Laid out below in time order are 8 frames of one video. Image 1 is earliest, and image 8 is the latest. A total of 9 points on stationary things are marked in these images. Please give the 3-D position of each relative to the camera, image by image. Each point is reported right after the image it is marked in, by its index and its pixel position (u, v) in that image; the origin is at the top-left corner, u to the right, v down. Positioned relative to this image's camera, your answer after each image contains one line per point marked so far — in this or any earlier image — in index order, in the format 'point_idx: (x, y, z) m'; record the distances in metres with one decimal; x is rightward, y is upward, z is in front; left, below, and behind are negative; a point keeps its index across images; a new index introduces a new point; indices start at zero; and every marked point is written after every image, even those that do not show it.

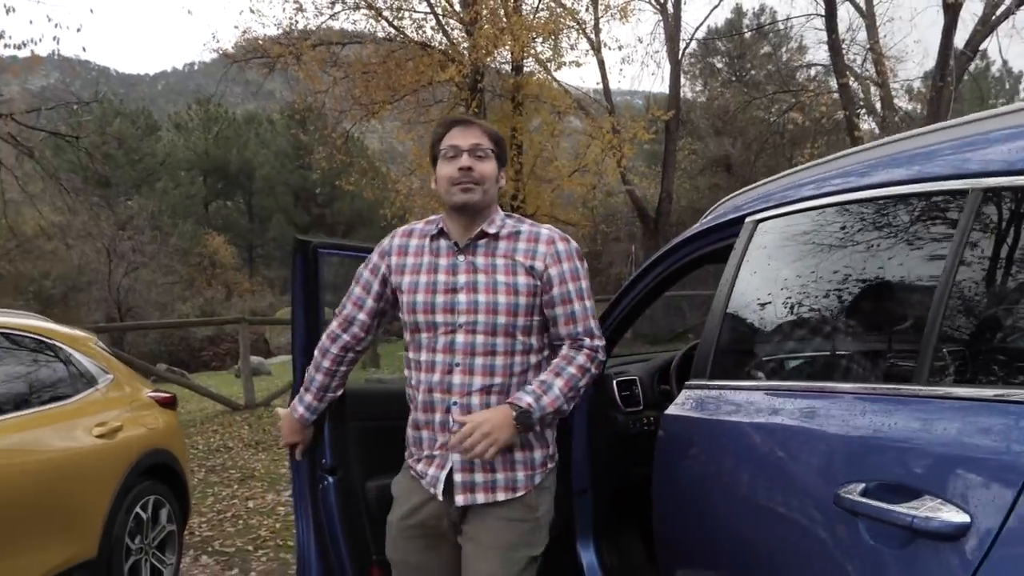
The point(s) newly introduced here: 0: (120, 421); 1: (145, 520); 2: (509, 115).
0: (-2.0, -0.7, +4.5) m
1: (-1.9, -1.2, +4.5) m
2: (0.0, +3.1, +16.1) m
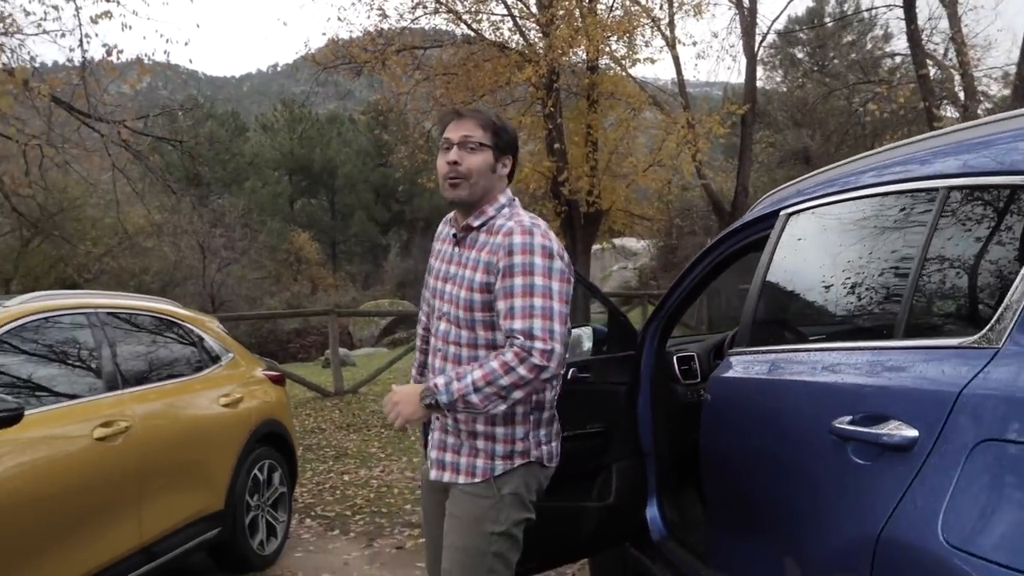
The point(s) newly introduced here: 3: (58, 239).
0: (-1.5, -0.6, +5.1) m
1: (-1.4, -1.1, +5.2) m
2: (+1.4, +3.3, +16.5) m
3: (-9.1, +0.9, +17.9) m
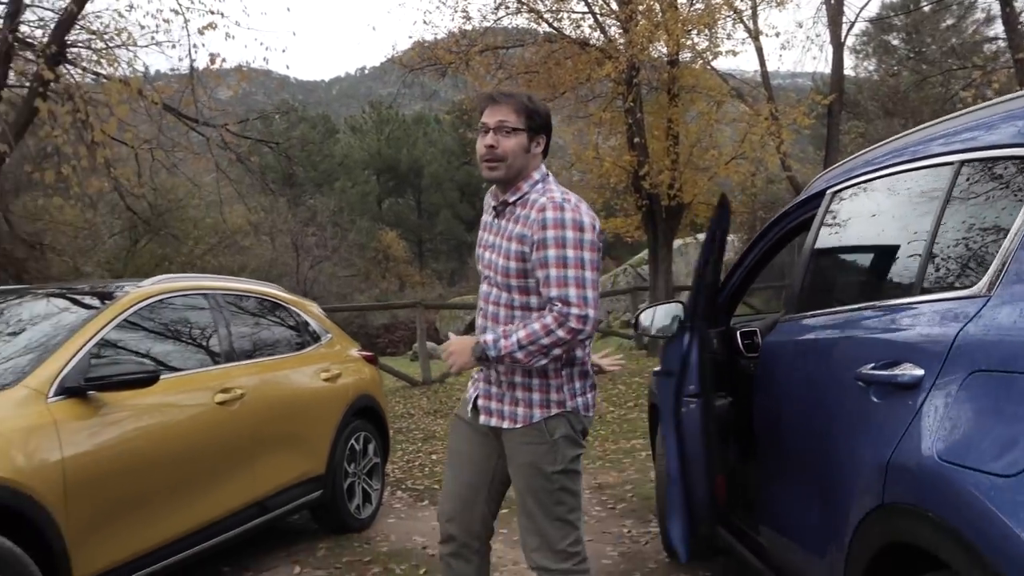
0: (-1.1, -0.5, +5.6) m
1: (-1.0, -1.0, +5.6) m
2: (+2.9, +3.4, +16.7) m
3: (-7.4, +1.0, +19.0) m
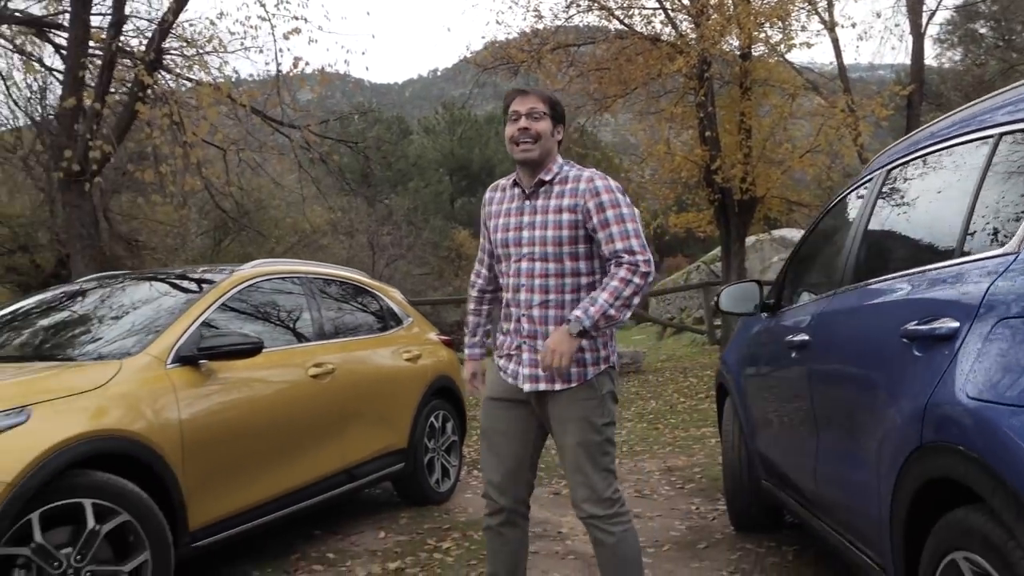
0: (-0.6, -0.4, +5.9) m
1: (-0.5, -0.9, +5.9) m
2: (+4.2, +3.5, +16.6) m
3: (-5.9, +1.1, +19.8) m
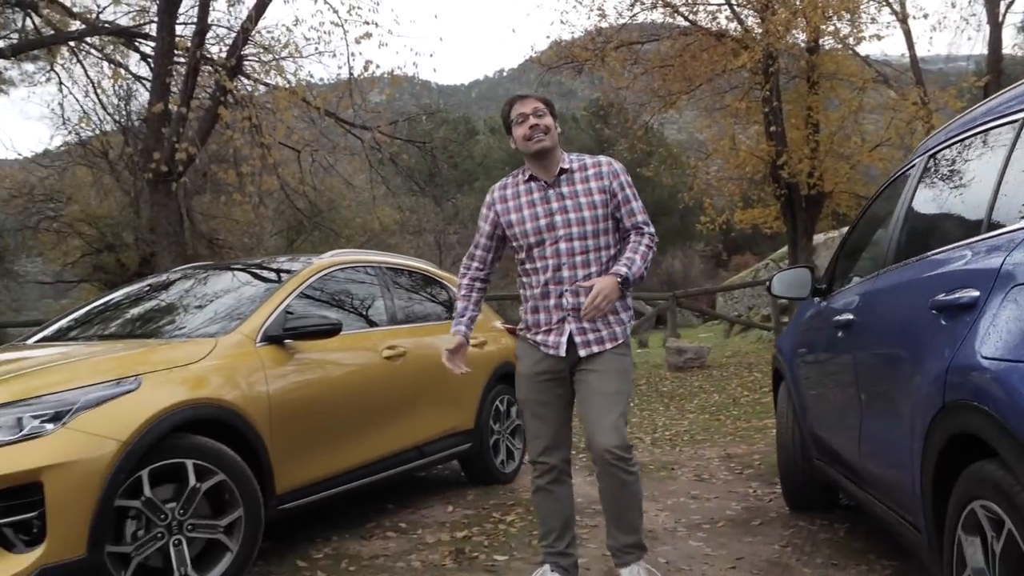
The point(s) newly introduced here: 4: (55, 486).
0: (-0.2, -0.4, +6.2) m
1: (-0.1, -0.9, +6.2) m
2: (+5.4, +3.6, +16.5) m
3: (-4.4, +1.1, +20.4) m
4: (-1.6, -0.7, +3.1) m
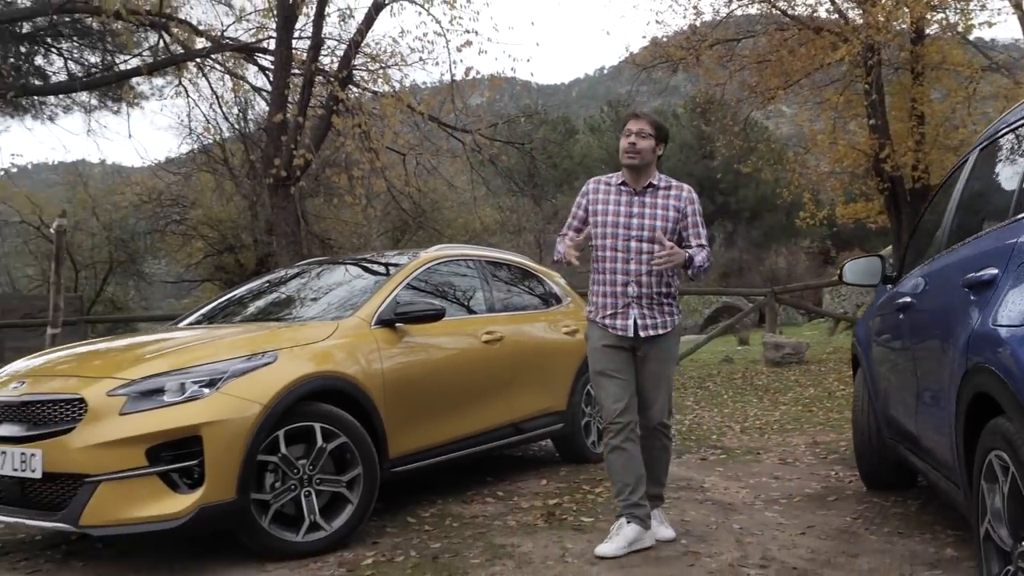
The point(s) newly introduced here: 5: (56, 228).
0: (+0.5, -0.3, +6.6) m
1: (+0.6, -0.8, +6.6) m
2: (+7.2, +3.7, +16.3) m
3: (-2.1, +1.2, +21.3) m
4: (-1.3, -0.6, +3.7) m
5: (-6.4, +0.8, +12.6) m
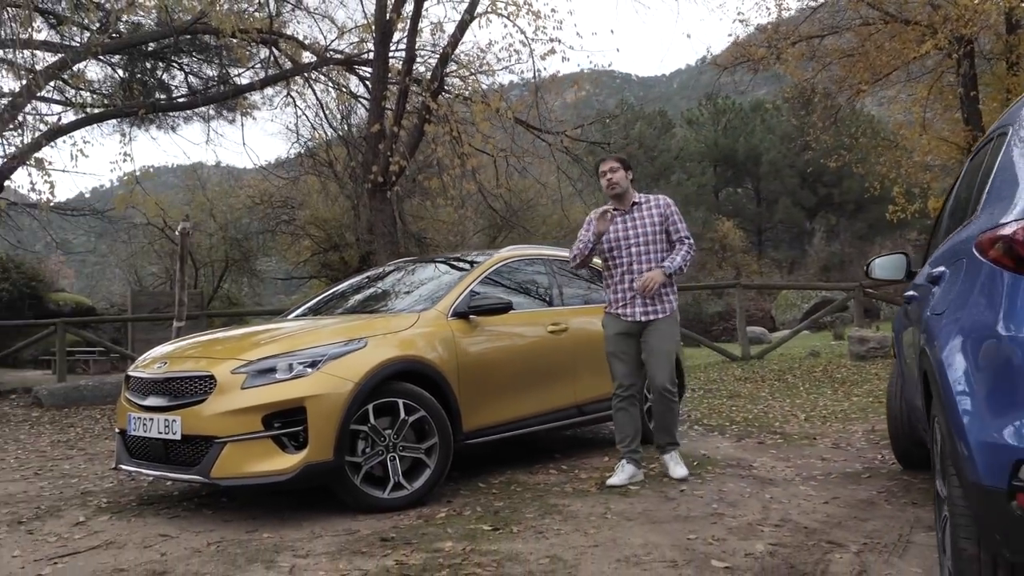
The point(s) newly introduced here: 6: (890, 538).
0: (+1.0, -0.3, +7.2) m
1: (+1.2, -0.8, +7.2) m
2: (+8.8, +3.8, +16.0) m
3: (+0.1, +1.3, +22.0) m
4: (-1.0, -0.6, +4.5) m
5: (-5.2, +0.9, +13.9) m
6: (+1.7, -1.1, +4.0) m
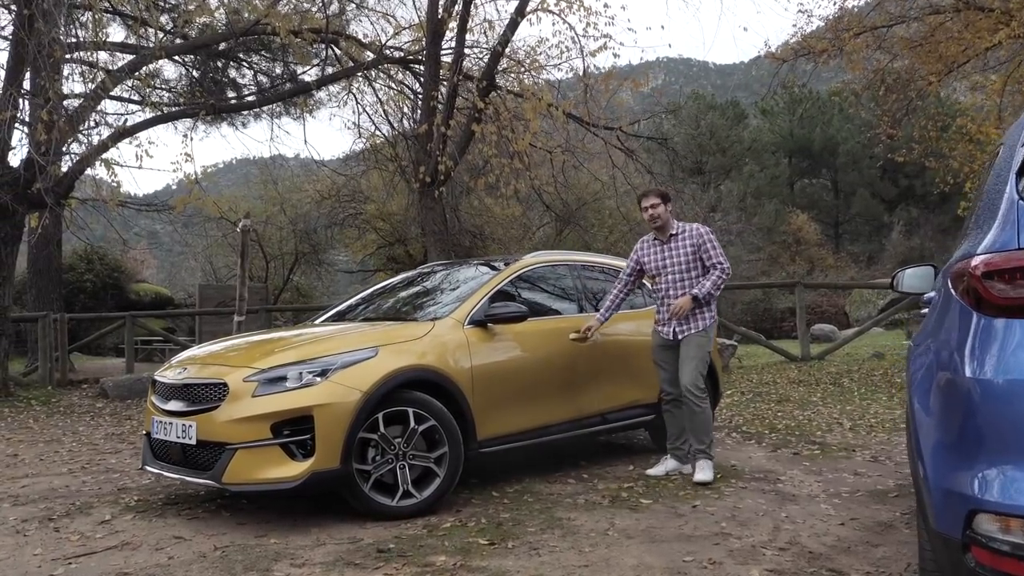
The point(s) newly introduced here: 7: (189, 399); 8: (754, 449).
0: (+1.3, -0.3, +7.1) m
1: (+1.4, -0.8, +7.1) m
2: (+9.8, +3.8, +15.2) m
3: (+1.6, +1.4, +21.9) m
4: (-1.0, -0.7, +4.6) m
5: (-4.3, +1.0, +14.2) m
6: (+1.6, -1.2, +3.8) m
7: (-1.8, -0.6, +4.9) m
8: (+1.9, -1.3, +7.2) m
